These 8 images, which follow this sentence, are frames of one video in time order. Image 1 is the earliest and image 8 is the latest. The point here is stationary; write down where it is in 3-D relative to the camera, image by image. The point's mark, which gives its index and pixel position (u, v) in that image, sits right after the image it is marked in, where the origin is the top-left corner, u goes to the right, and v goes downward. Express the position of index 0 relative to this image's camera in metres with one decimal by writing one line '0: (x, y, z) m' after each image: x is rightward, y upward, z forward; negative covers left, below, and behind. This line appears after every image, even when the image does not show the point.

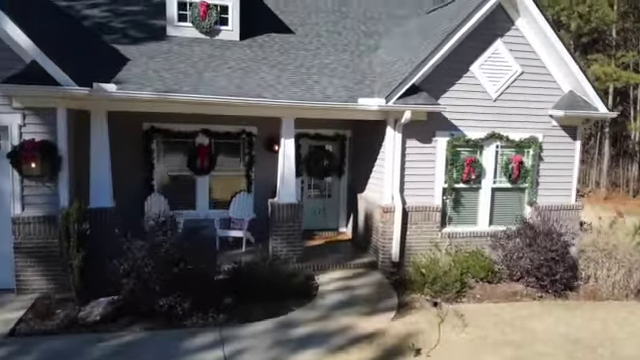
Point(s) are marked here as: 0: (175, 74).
0: (-2.2, +1.6, +7.4) m
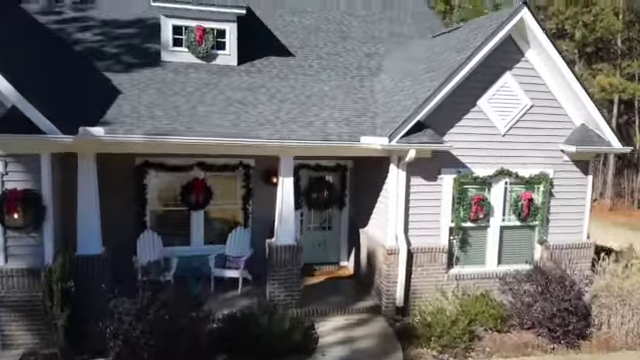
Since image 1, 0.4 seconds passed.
0: (-2.2, +1.0, +7.1) m
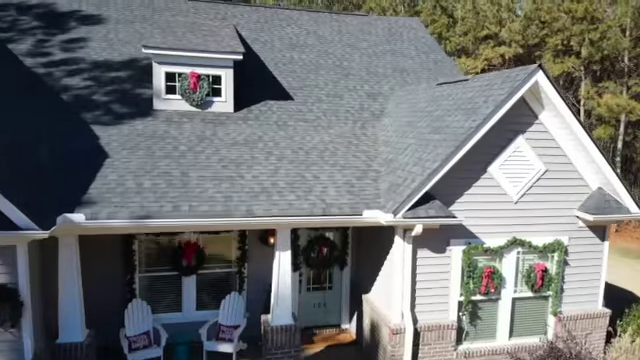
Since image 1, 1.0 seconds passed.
0: (-2.2, 0.0, +6.6) m
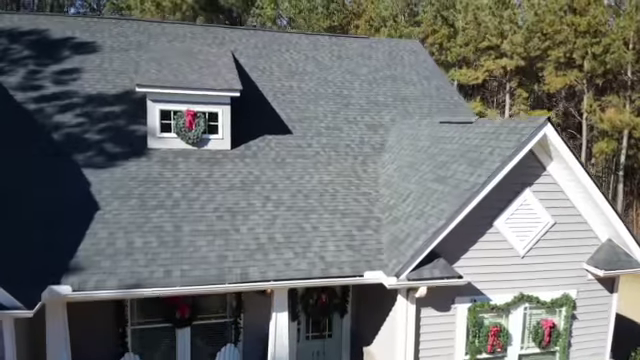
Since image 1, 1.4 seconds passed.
0: (-2.3, -0.8, +6.3) m
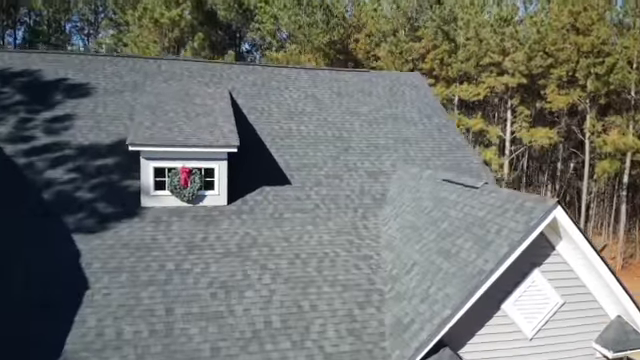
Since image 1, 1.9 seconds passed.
0: (-2.3, -1.8, +6.0) m
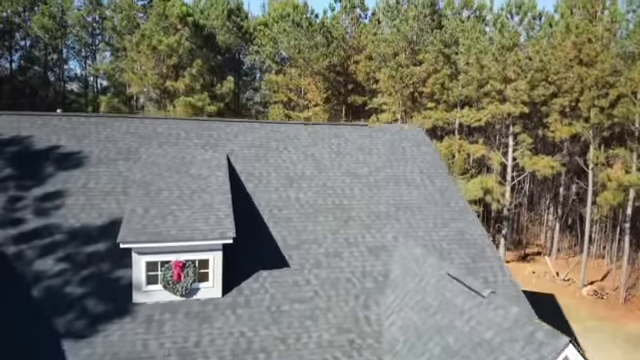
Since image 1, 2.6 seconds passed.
0: (-2.3, -3.4, +5.7) m
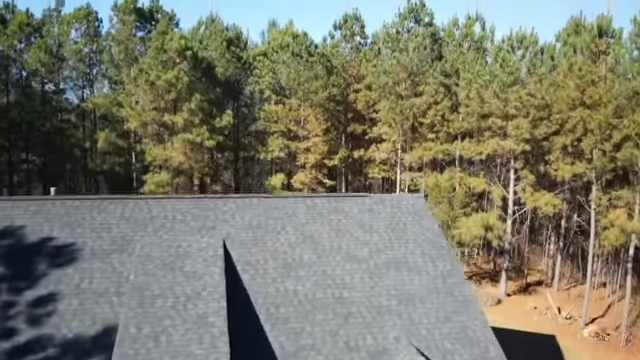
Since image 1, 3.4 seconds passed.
0: (-2.3, -5.5, +5.4) m
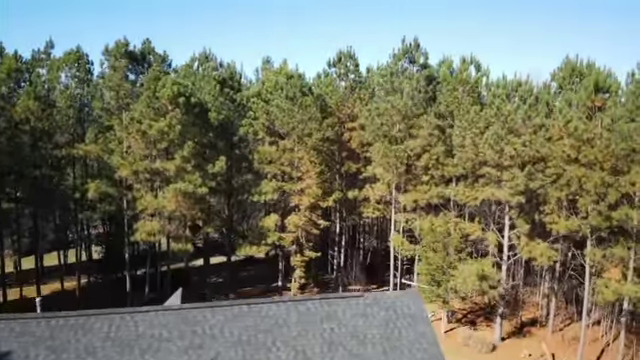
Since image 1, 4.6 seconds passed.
0: (-2.4, -8.3, +5.1) m
